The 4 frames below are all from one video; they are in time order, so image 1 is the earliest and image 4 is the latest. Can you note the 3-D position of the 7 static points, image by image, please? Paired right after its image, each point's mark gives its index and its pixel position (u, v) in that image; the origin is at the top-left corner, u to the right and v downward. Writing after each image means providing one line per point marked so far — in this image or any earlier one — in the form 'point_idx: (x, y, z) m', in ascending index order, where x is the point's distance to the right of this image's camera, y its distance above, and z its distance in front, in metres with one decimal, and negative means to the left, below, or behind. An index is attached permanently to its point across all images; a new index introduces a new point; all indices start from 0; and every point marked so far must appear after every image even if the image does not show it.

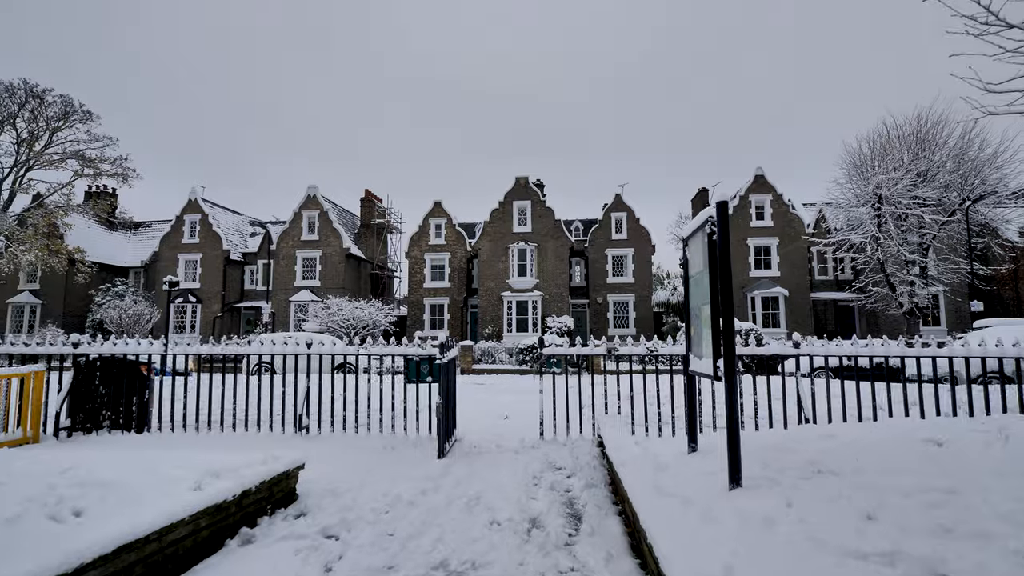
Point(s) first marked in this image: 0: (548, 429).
0: (+0.5, -2.2, +7.5) m
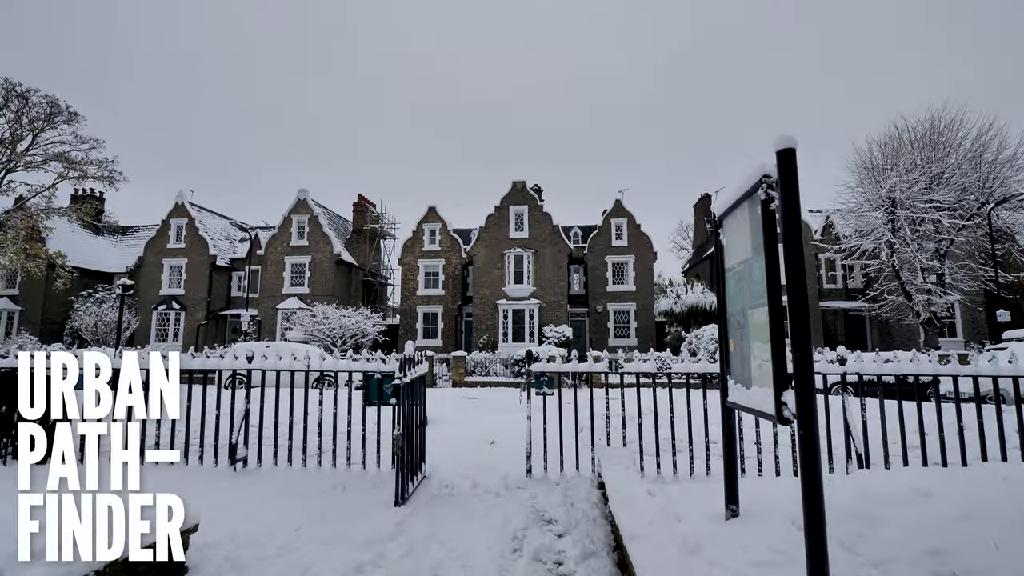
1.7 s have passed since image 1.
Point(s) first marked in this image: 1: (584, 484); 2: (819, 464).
0: (+0.3, -2.3, +6.3) m
1: (+0.8, -2.1, +5.3) m
2: (+1.4, -0.8, +2.2) m
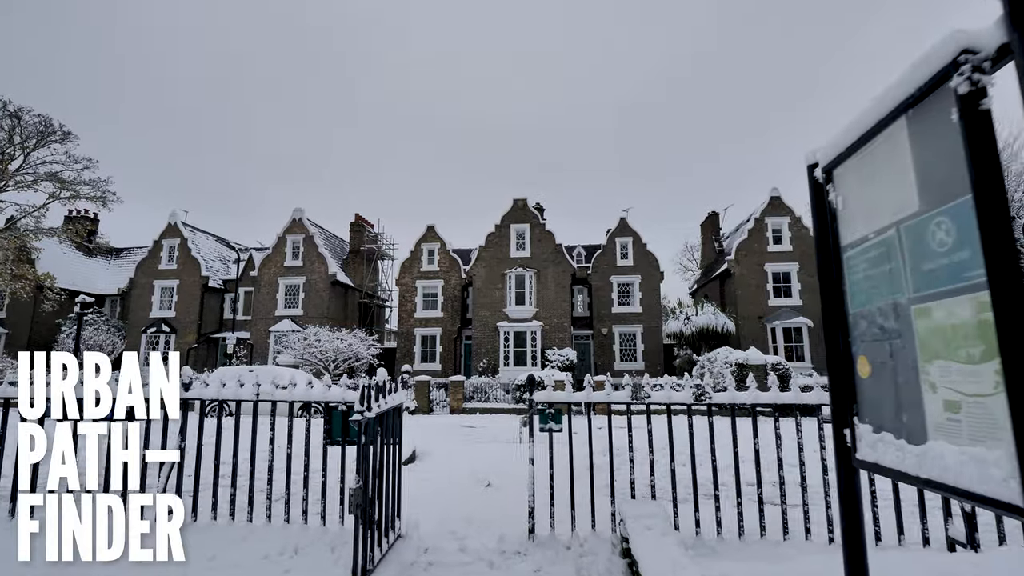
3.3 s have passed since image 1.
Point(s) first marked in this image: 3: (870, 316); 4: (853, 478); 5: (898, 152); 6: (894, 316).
0: (+0.3, -2.4, +5.0) m
1: (+0.8, -2.2, +4.1) m
2: (+1.3, -0.7, +1.0) m
3: (+1.3, -0.1, +1.8) m
4: (+1.4, -0.8, +2.0) m
5: (+1.3, +0.5, +1.6) m
6: (+1.3, -0.1, +1.7) m
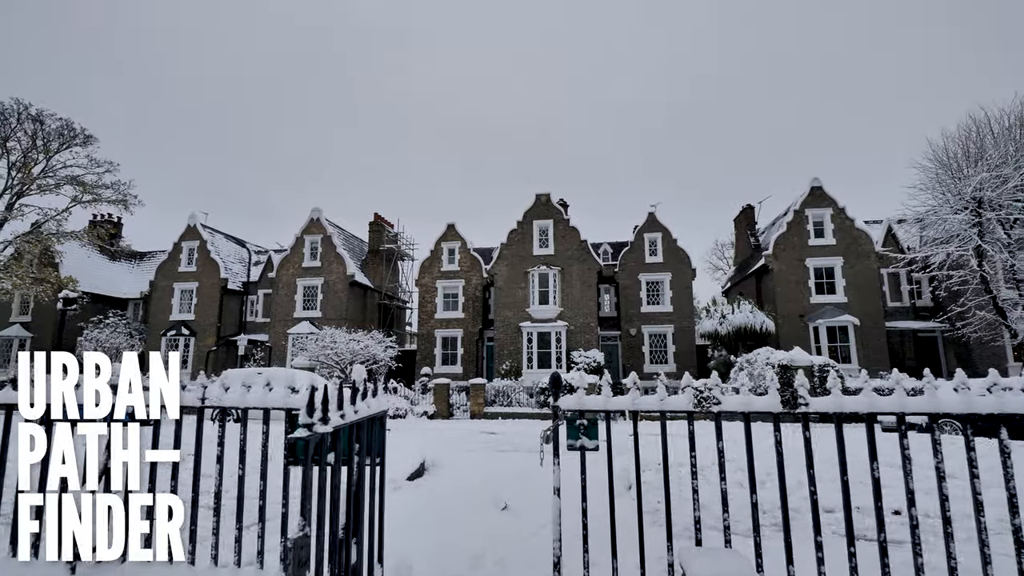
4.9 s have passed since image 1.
0: (+0.5, -2.1, +3.8) m
1: (+0.9, -2.0, +2.9) m
2: (+1.3, -0.4, -0.2) m
3: (+1.3, +0.2, +0.5) m
4: (+1.4, -0.5, +0.8) m
5: (+1.2, +0.7, +0.4) m
6: (+1.3, +0.2, +0.4) m
